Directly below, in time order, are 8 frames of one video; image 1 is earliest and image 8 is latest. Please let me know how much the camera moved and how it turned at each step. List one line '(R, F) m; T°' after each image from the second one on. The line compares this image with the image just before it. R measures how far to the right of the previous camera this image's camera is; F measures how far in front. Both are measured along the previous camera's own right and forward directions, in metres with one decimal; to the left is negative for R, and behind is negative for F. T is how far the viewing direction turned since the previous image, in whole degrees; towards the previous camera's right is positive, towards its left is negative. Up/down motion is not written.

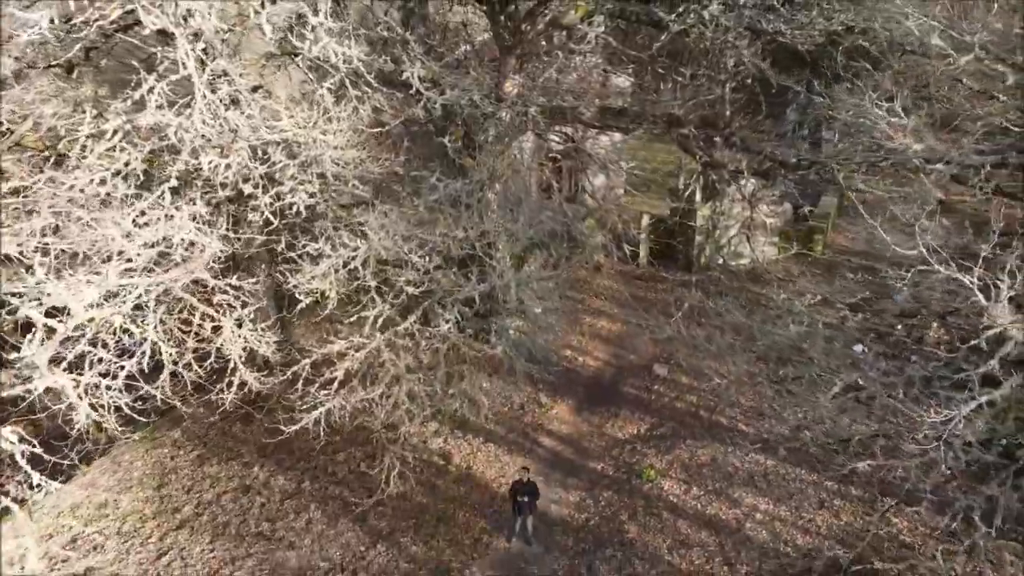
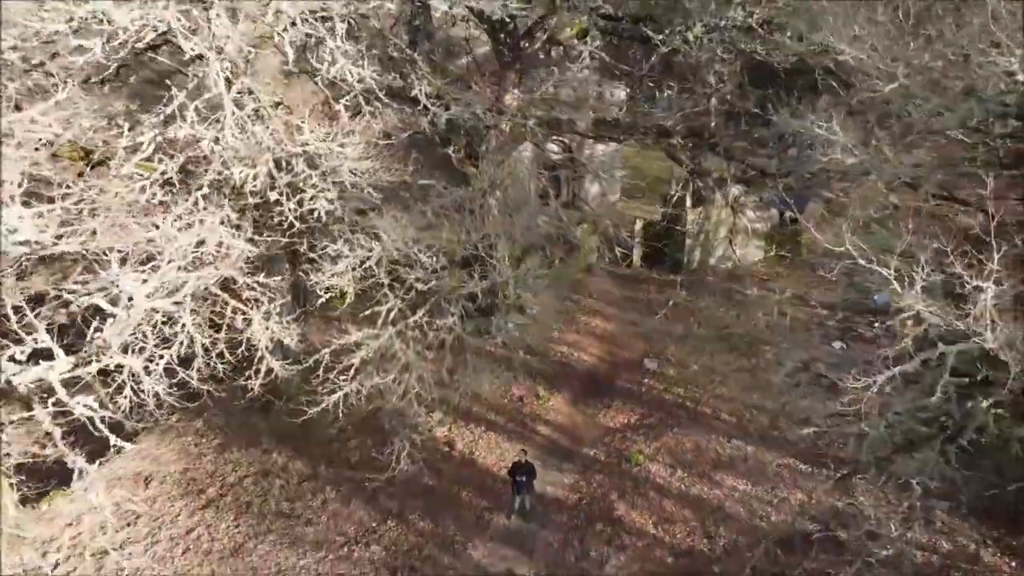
(0.0, -0.7) m; 0°
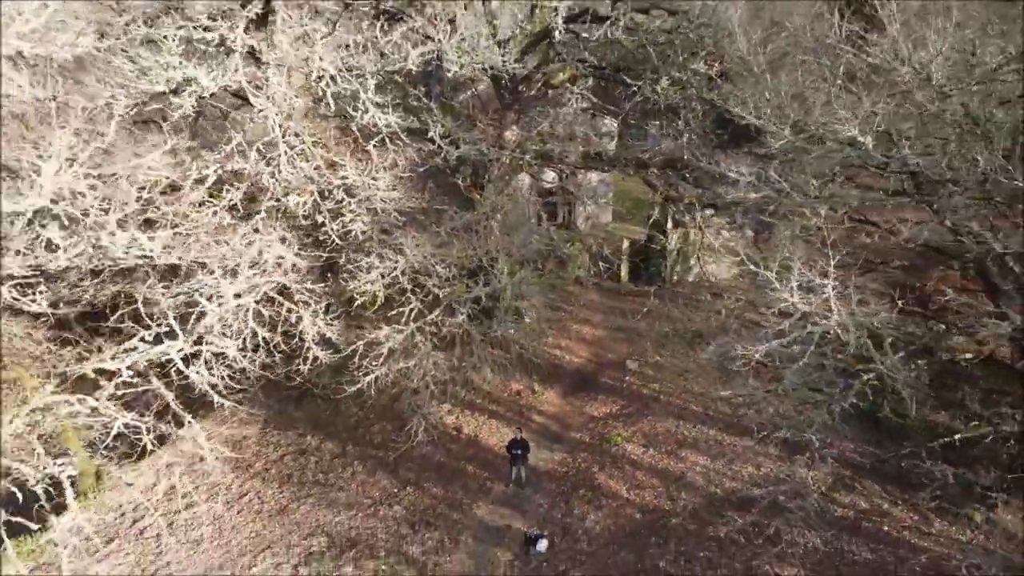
(+0.1, -1.6) m; 0°
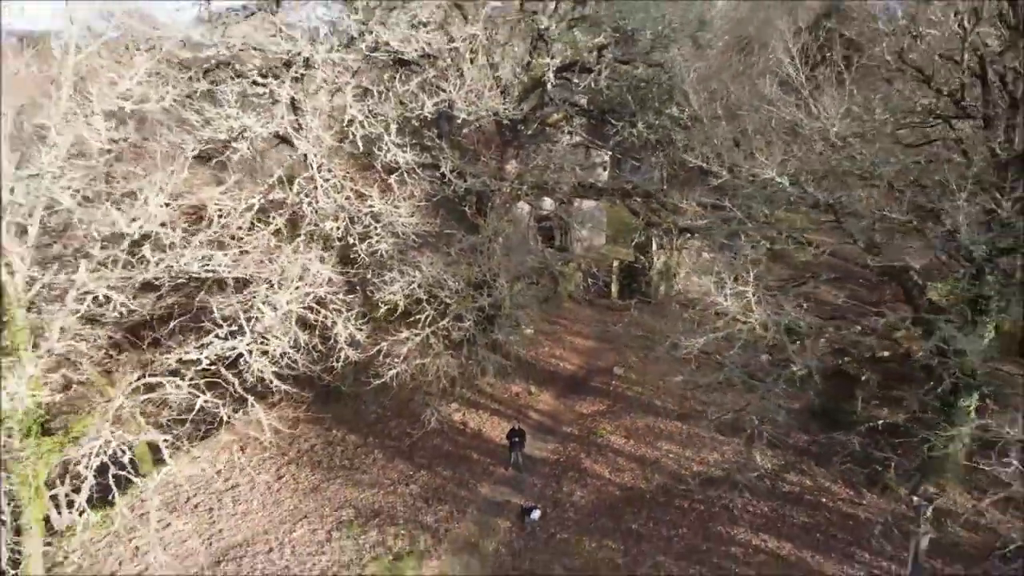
(+0.1, -1.6) m; 0°
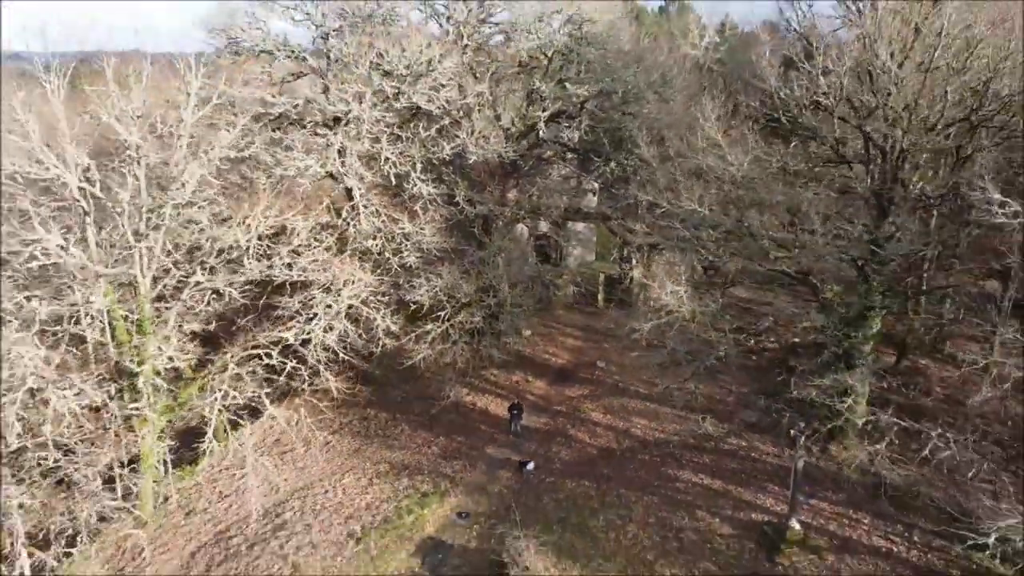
(0.0, -2.9) m; 0°
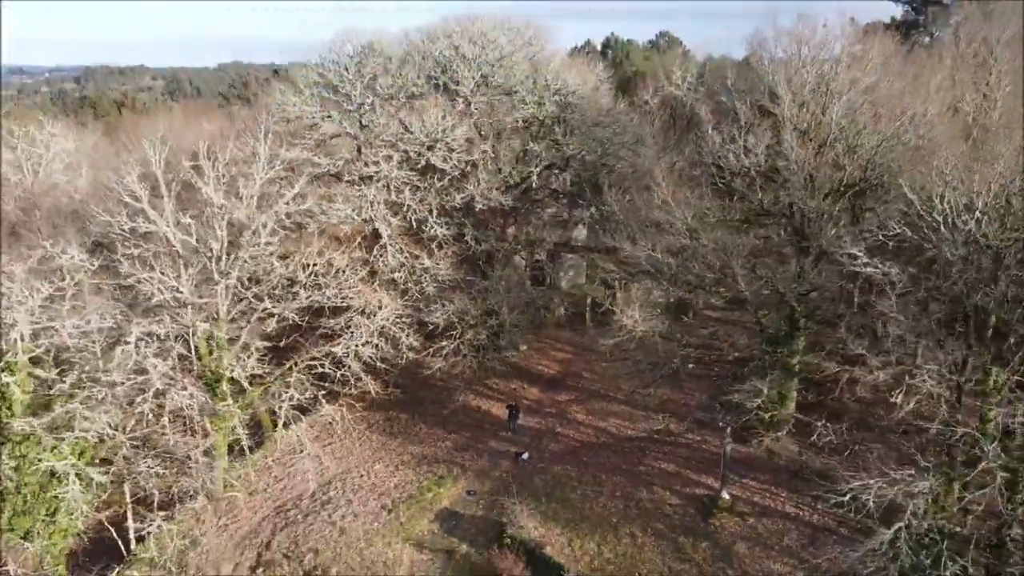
(0.0, -3.1) m; 0°
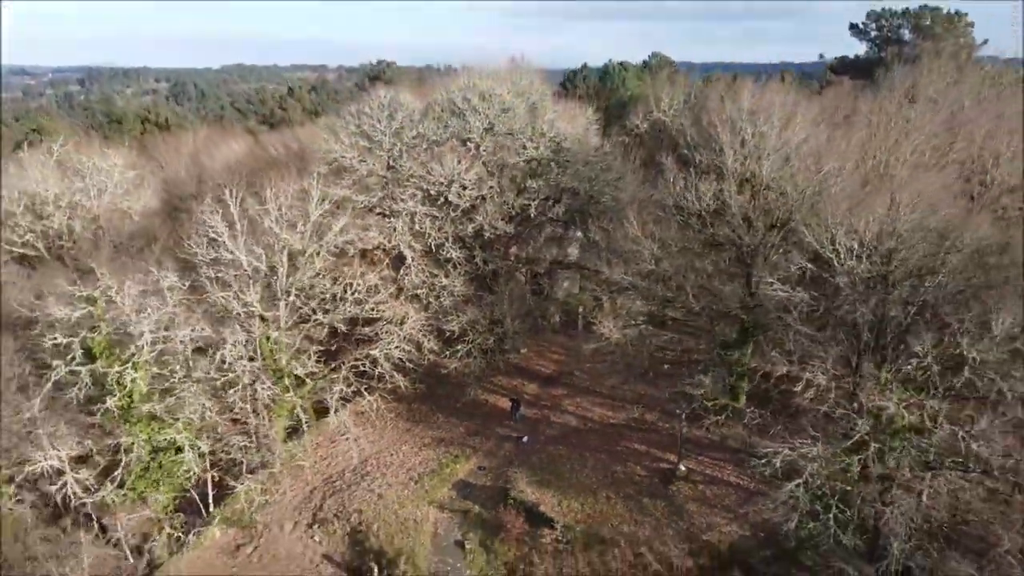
(0.0, -3.5) m; 0°
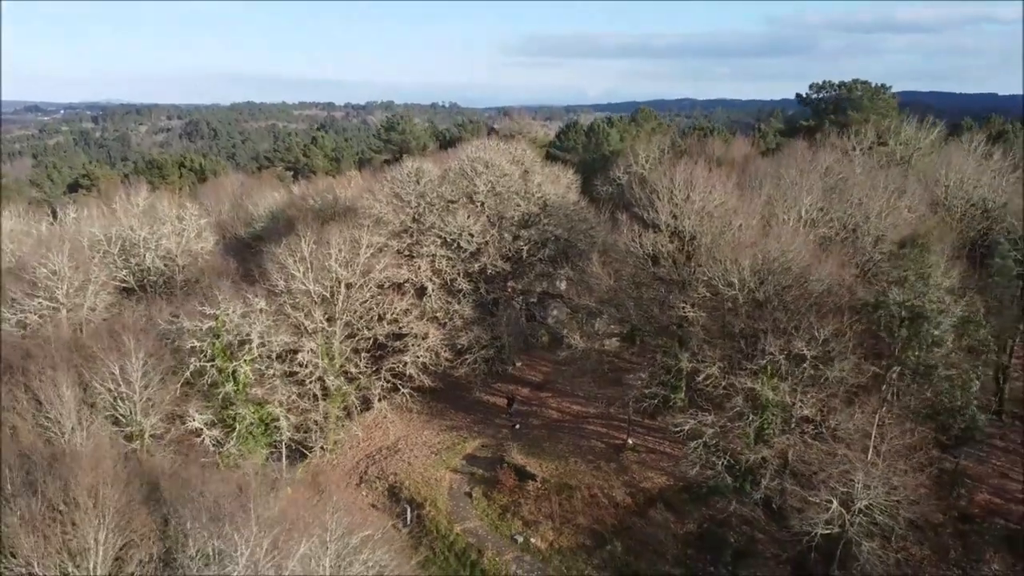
(+0.3, -6.3) m; 0°
